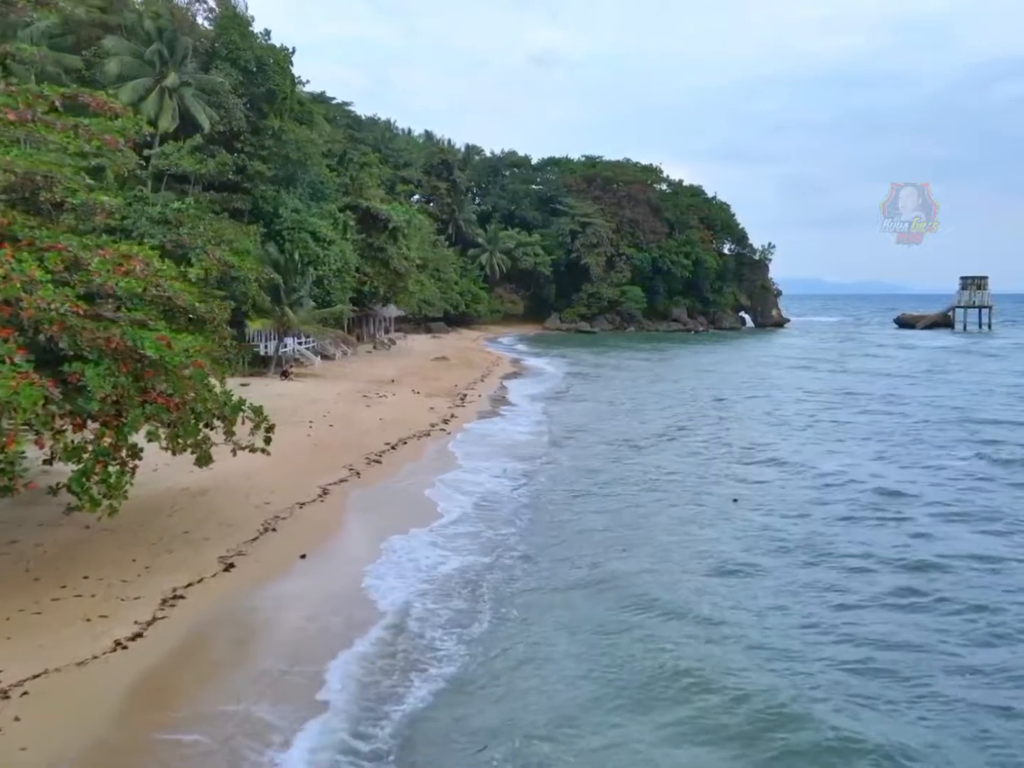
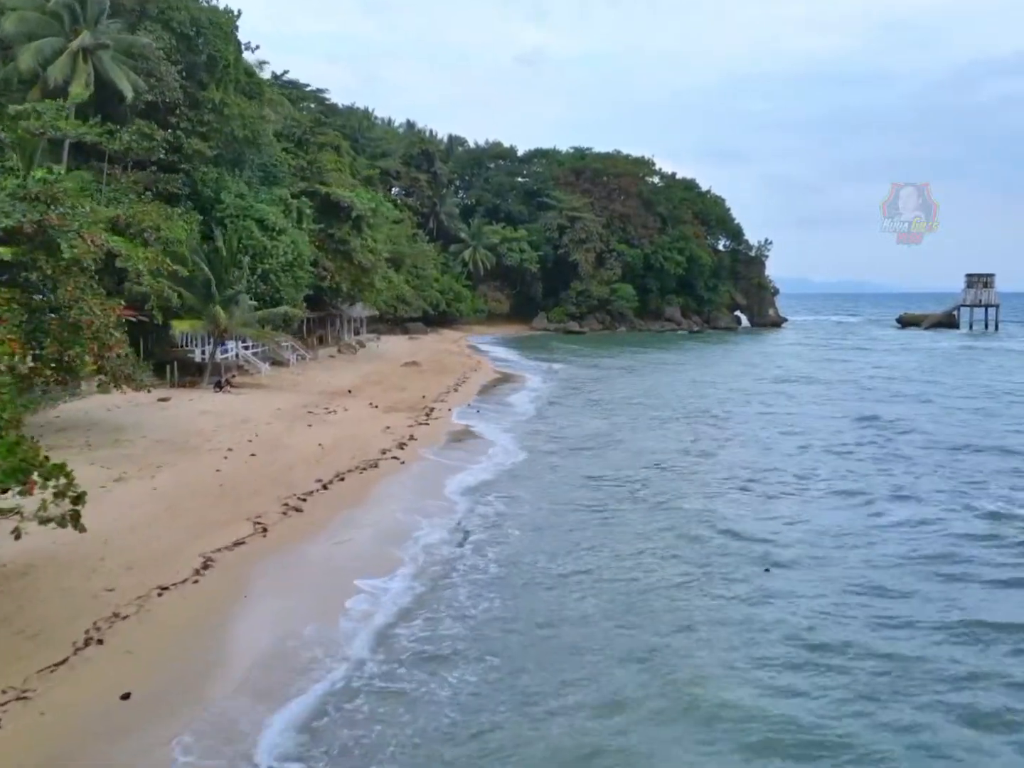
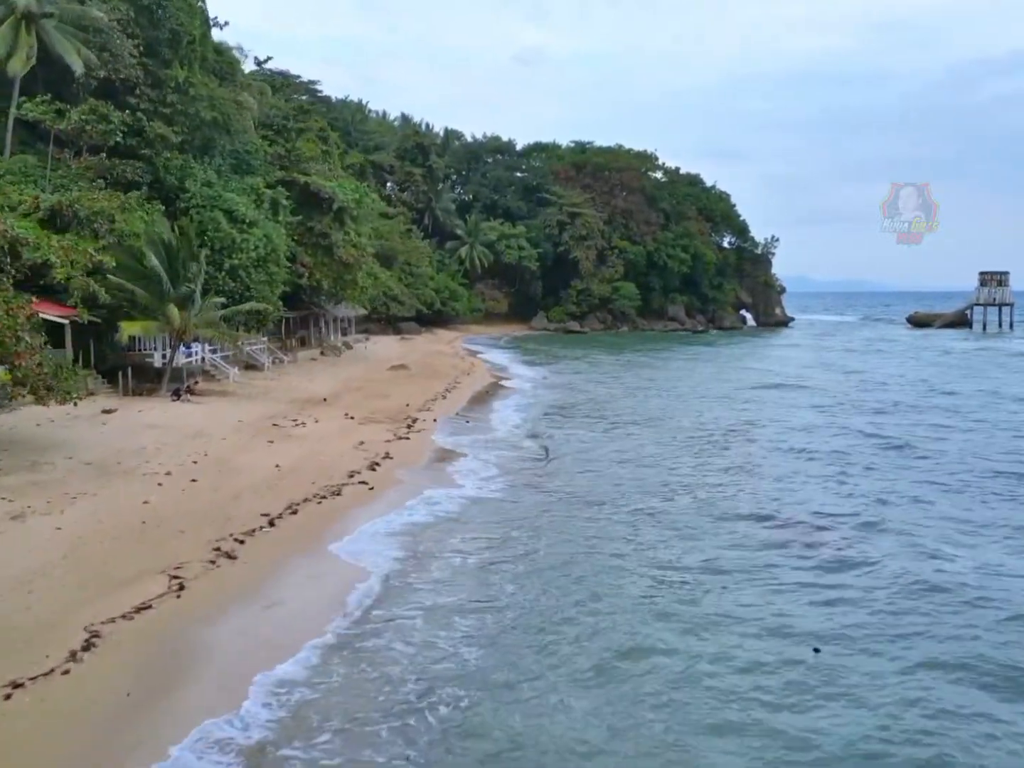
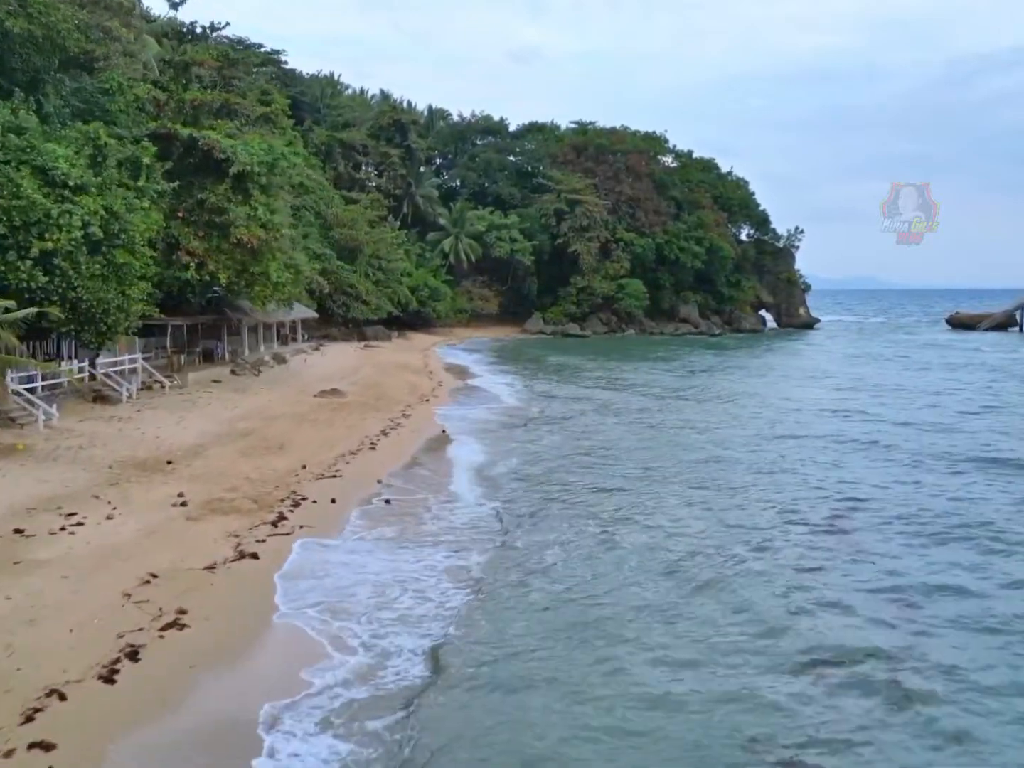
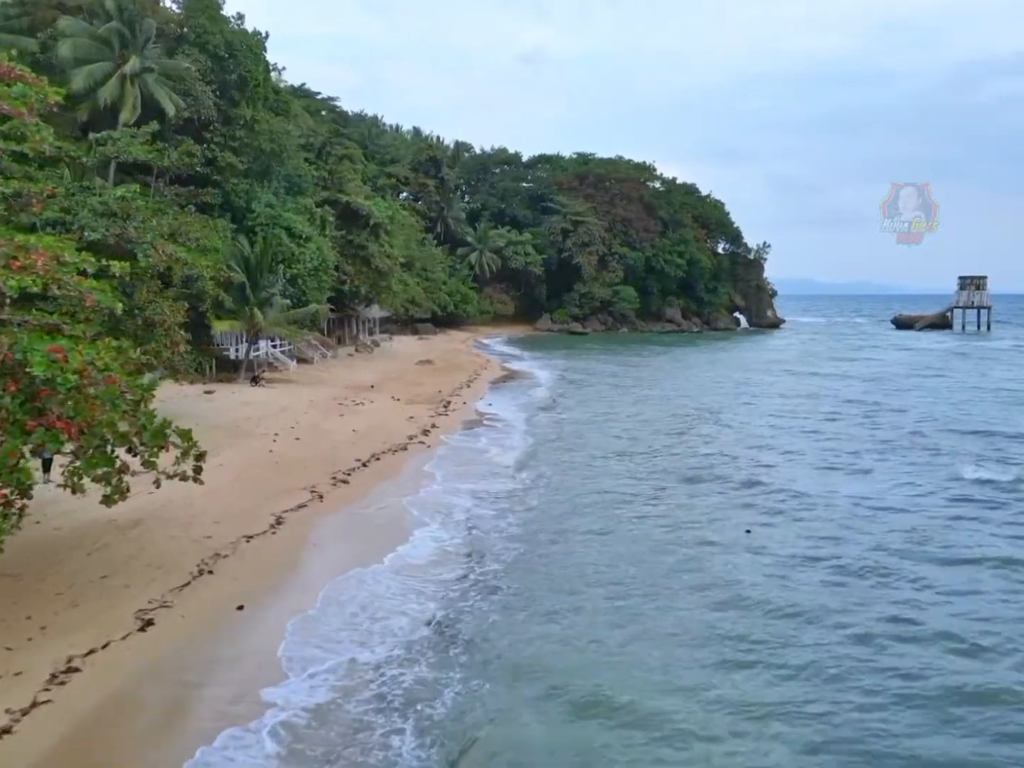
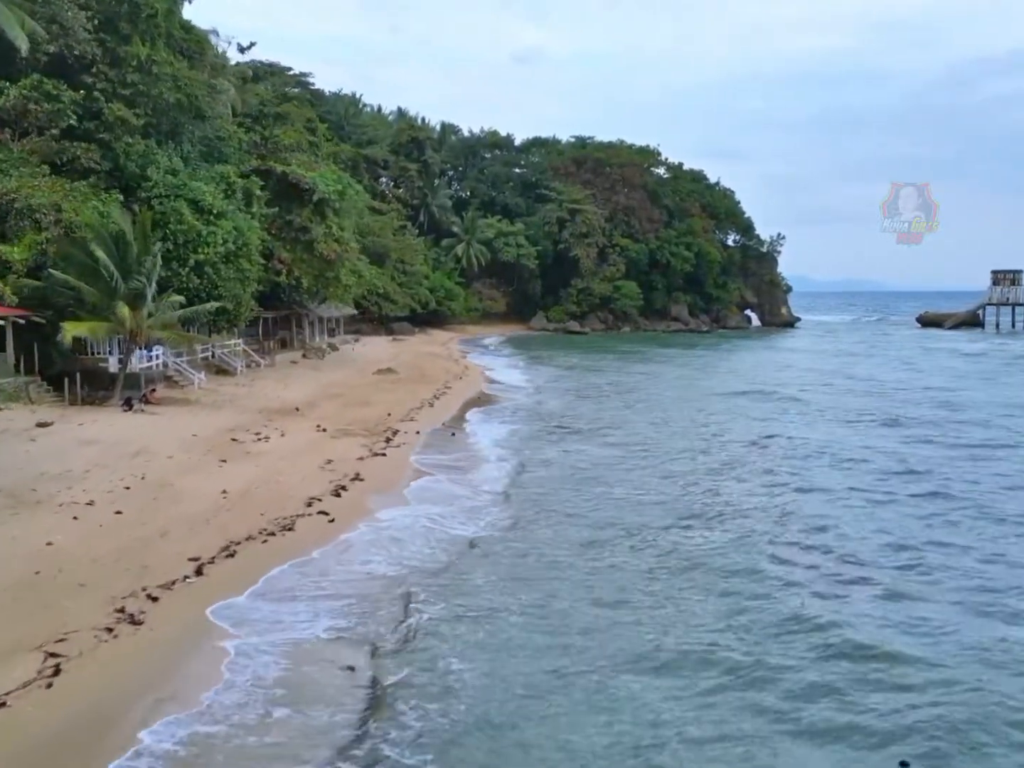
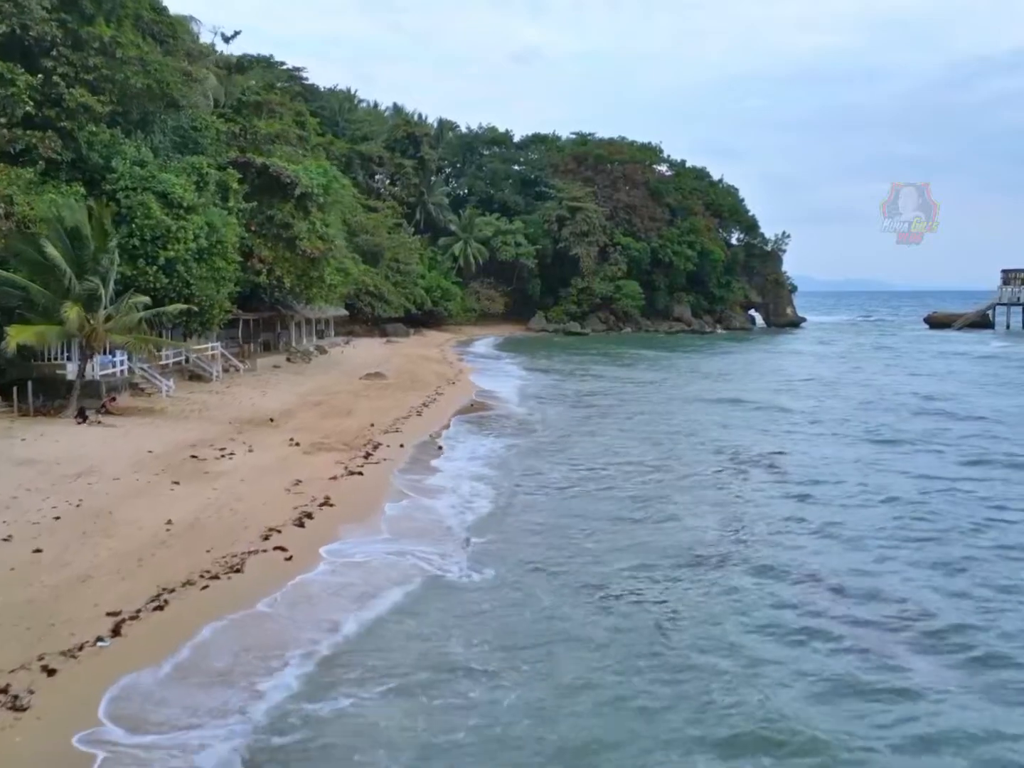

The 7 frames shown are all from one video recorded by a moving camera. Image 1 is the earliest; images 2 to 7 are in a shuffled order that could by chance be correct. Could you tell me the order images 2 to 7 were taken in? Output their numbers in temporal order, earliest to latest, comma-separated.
5, 2, 3, 6, 7, 4
